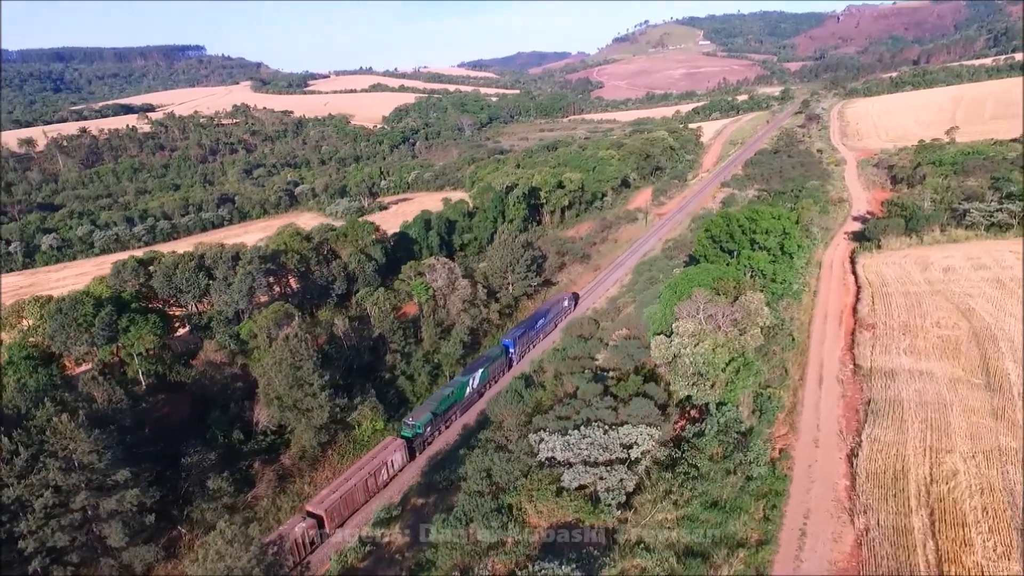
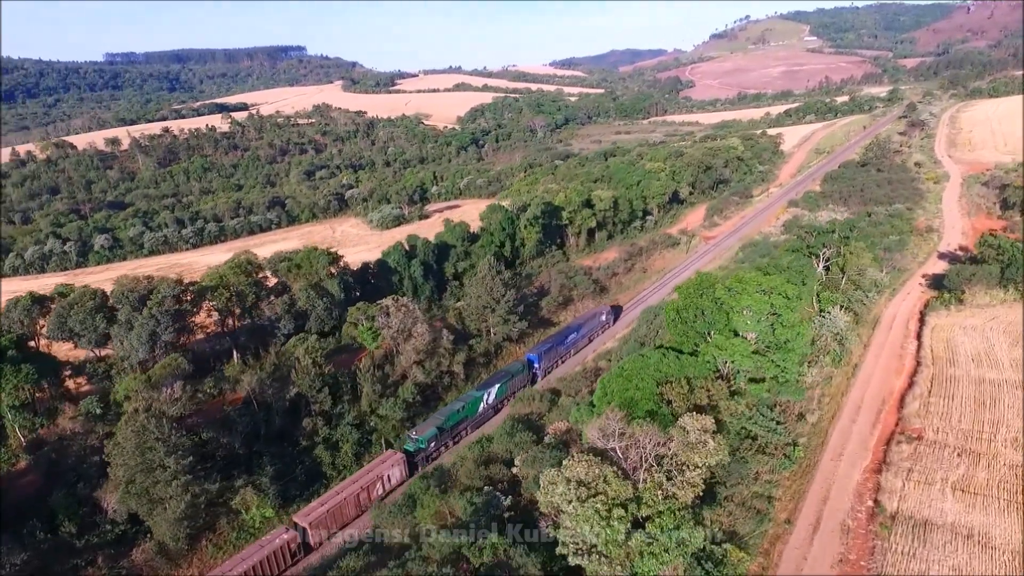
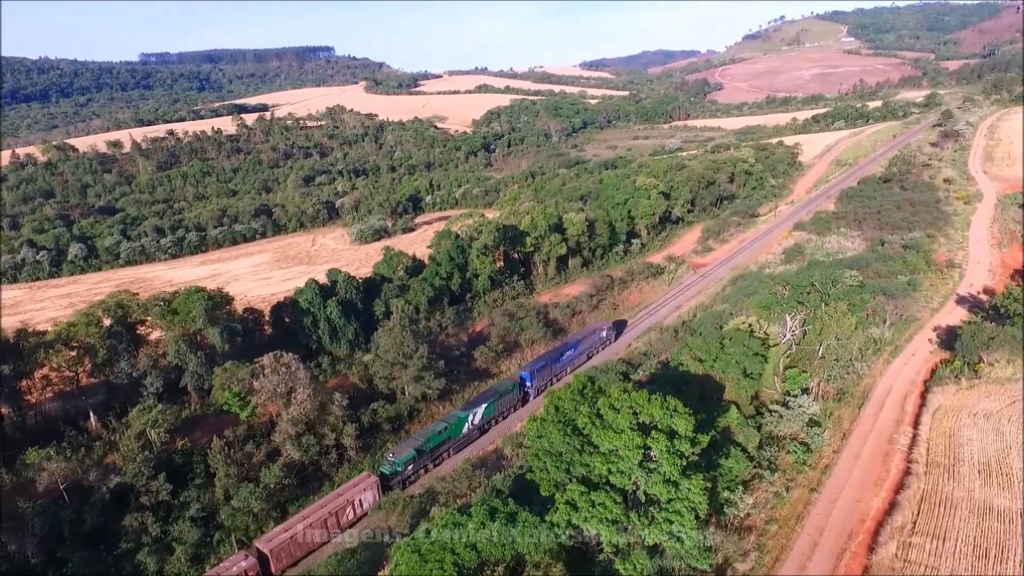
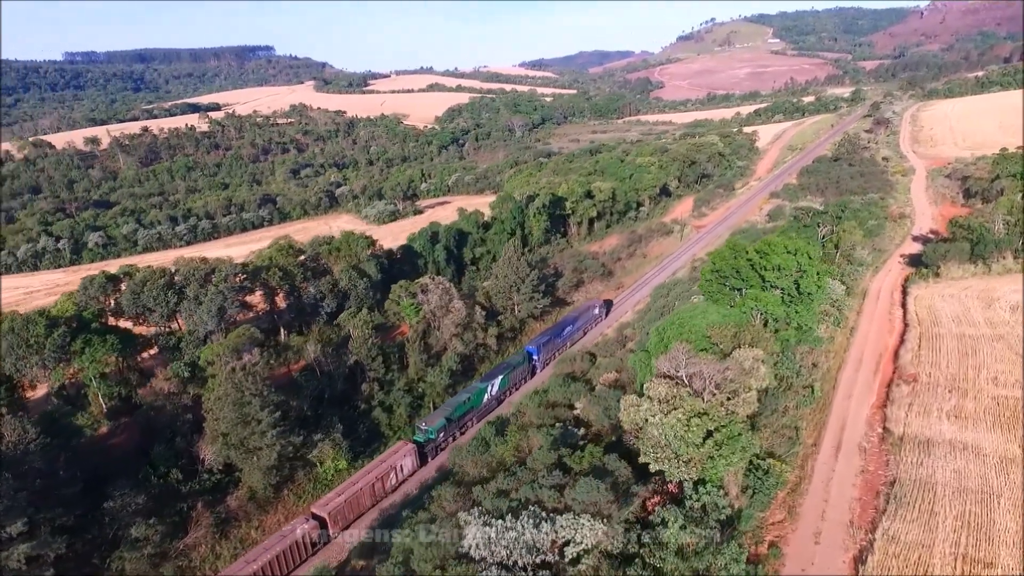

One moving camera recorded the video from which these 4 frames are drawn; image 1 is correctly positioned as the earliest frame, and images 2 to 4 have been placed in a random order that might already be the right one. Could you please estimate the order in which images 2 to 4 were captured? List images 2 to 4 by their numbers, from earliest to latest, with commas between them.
4, 2, 3
